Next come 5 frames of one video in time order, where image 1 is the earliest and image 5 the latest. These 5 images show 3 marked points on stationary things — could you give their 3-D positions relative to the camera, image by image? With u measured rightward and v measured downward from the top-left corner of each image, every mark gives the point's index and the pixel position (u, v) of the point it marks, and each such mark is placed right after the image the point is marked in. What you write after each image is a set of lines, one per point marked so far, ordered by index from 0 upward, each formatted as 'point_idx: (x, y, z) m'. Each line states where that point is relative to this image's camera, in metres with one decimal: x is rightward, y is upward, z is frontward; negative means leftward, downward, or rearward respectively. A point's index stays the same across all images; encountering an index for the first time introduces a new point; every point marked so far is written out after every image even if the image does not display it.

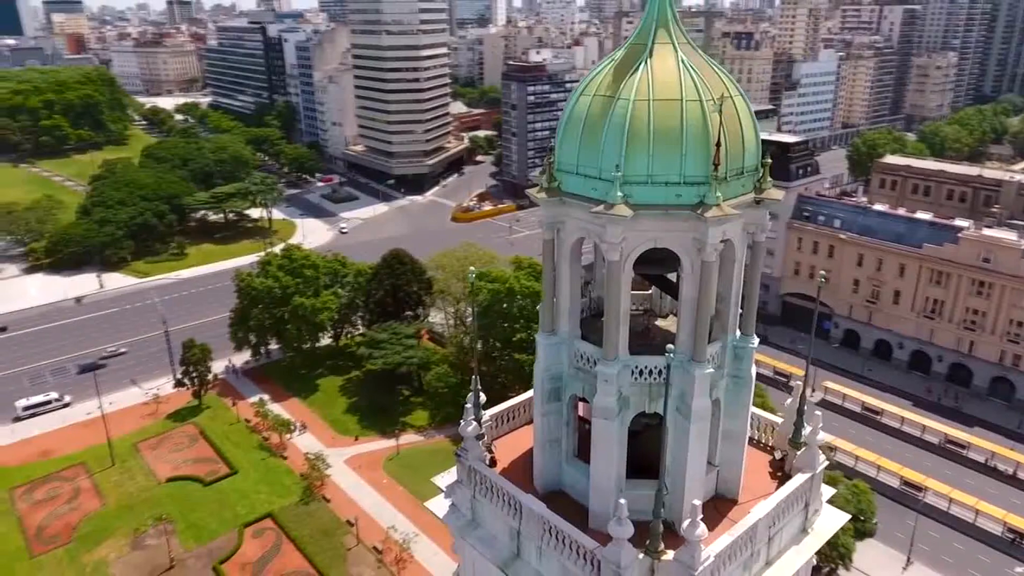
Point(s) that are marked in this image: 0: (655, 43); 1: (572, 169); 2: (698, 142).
0: (+3.0, +5.3, +17.2) m
1: (+1.3, +2.5, +17.4) m
2: (+3.9, +2.9, +16.5) m
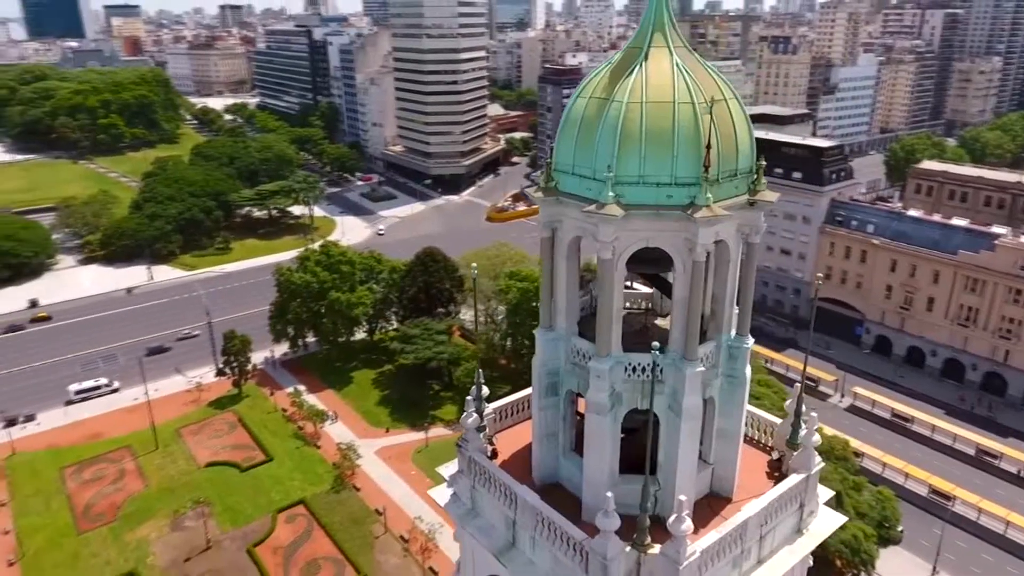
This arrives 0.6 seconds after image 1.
0: (+3.1, +5.3, +17.9) m
1: (+1.3, +2.6, +18.2) m
2: (+3.8, +2.9, +17.1) m
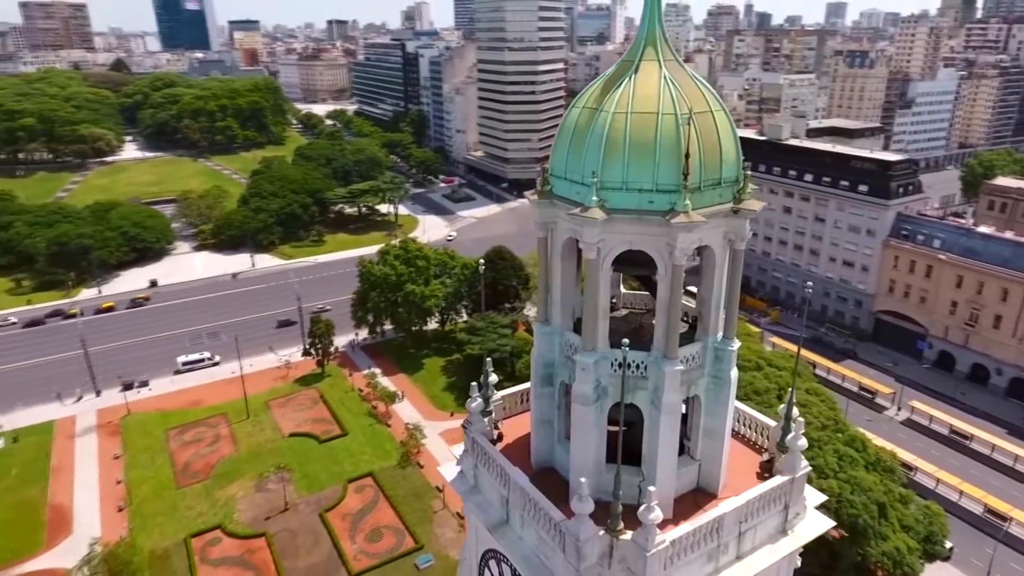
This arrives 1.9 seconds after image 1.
0: (+3.2, +5.6, +20.3) m
1: (+1.3, +2.9, +20.9) m
2: (+3.7, +3.2, +19.4) m
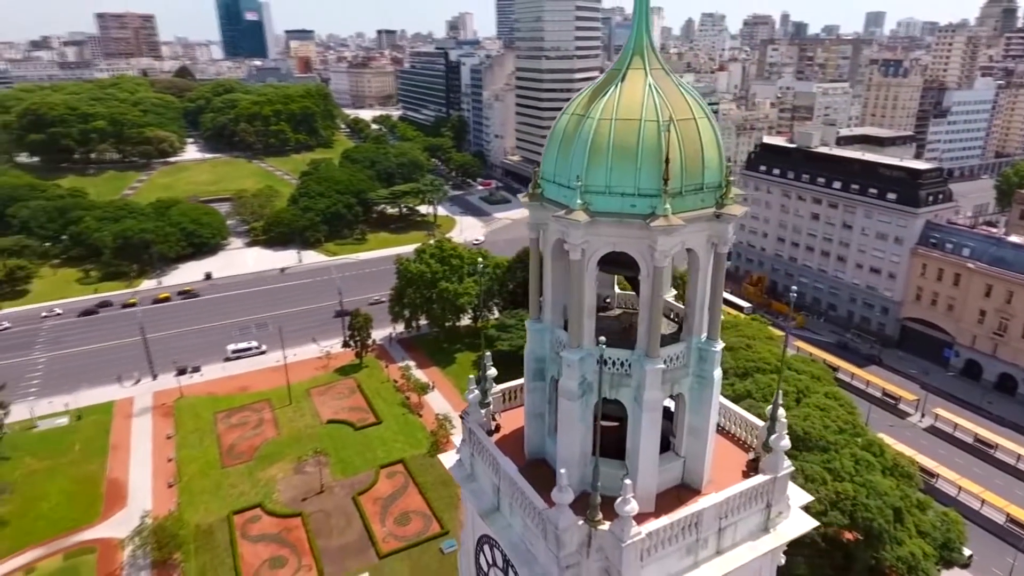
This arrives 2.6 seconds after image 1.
0: (+2.9, +5.8, +22.0) m
1: (+1.1, +3.2, +22.7) m
2: (+3.3, +3.4, +21.1) m
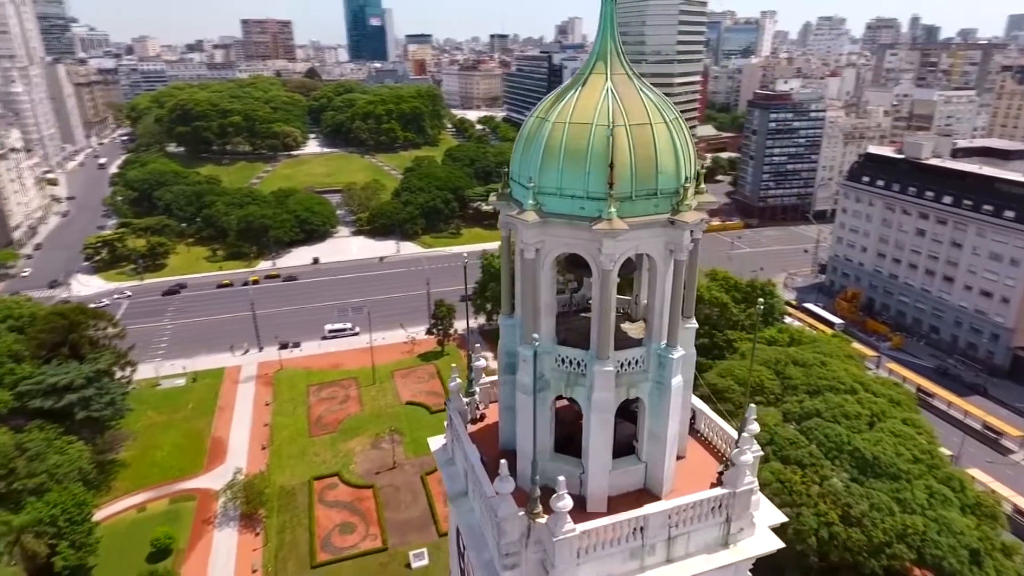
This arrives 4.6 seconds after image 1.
0: (+2.1, +5.9, +22.8) m
1: (+0.3, +3.4, +23.8) m
2: (+2.2, +3.5, +21.8) m
